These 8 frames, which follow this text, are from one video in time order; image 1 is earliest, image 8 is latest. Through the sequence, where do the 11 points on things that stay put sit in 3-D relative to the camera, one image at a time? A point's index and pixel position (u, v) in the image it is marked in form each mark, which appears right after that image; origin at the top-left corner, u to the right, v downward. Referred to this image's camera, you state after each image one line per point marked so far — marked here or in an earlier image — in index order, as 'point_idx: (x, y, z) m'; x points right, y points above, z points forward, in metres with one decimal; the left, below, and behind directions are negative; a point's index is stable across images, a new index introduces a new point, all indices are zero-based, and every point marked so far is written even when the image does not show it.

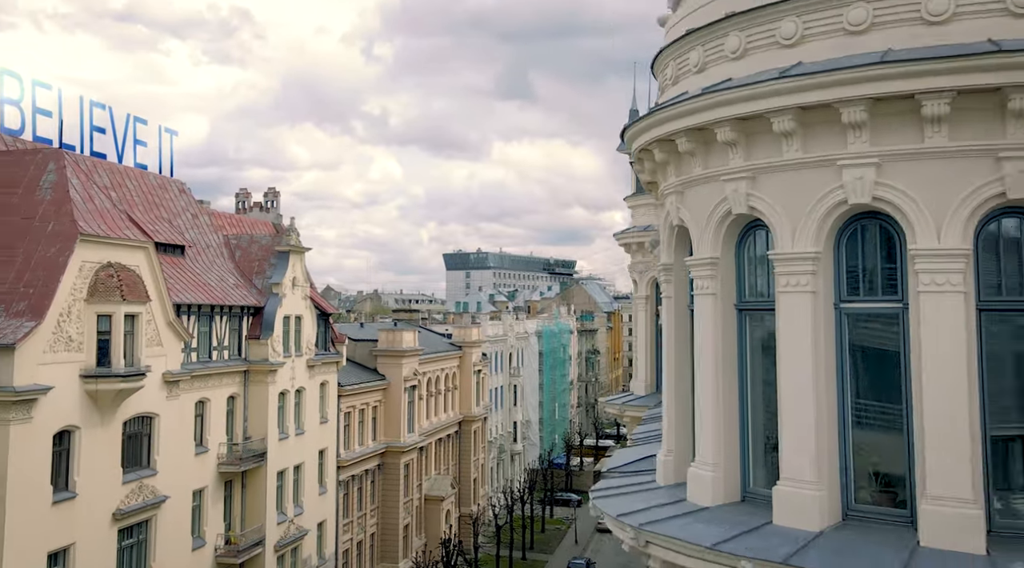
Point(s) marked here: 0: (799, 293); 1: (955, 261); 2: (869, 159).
0: (+3.0, -0.1, +9.3) m
1: (+4.1, +0.2, +8.5) m
2: (+3.5, +1.2, +8.8) m
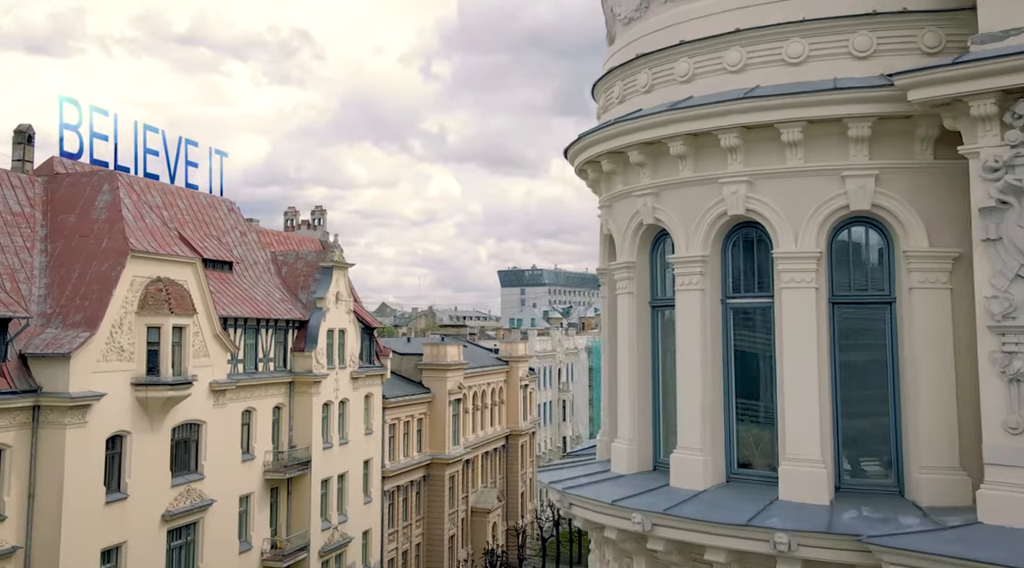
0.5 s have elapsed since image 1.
0: (+2.2, -0.1, +11.1) m
1: (+3.3, +0.2, +10.3) m
2: (+2.7, +1.2, +10.6) m
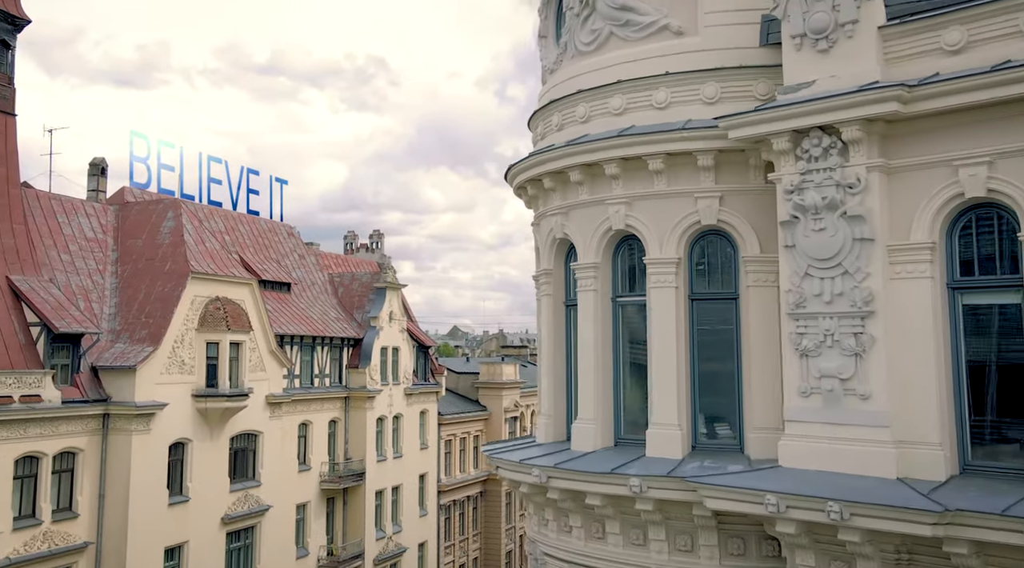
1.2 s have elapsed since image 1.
0: (+1.1, -0.1, +13.8) m
1: (+2.2, +0.2, +12.9) m
2: (+1.6, +1.2, +13.3) m
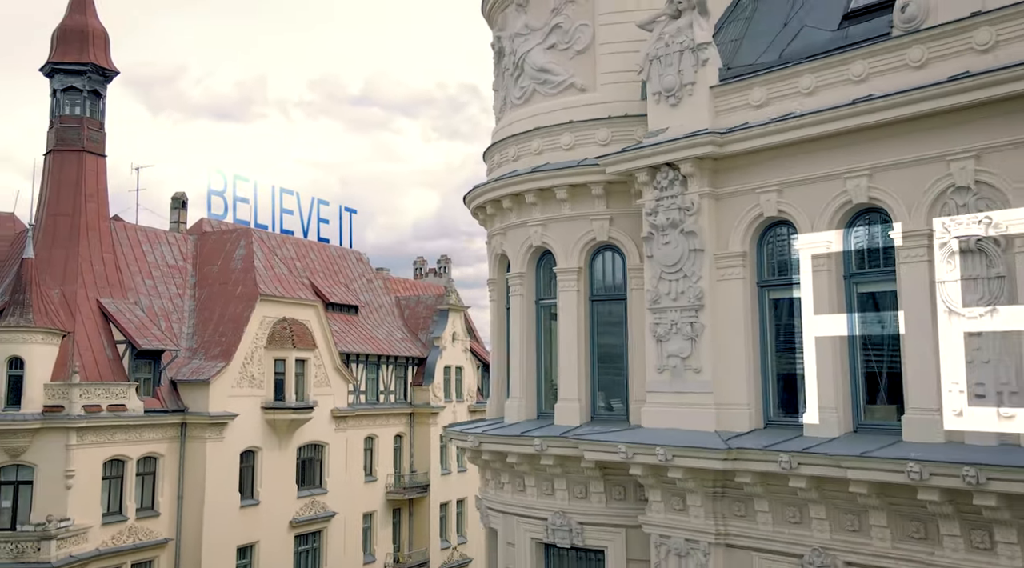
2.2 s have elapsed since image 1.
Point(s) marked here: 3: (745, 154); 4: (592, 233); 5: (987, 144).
0: (+0.1, -0.2, +17.4) m
1: (+1.0, +0.2, +16.4) m
2: (+0.5, +1.1, +16.9) m
3: (+3.5, +1.9, +13.8) m
4: (+1.4, +0.9, +16.2) m
5: (+5.7, +1.6, +11.3) m
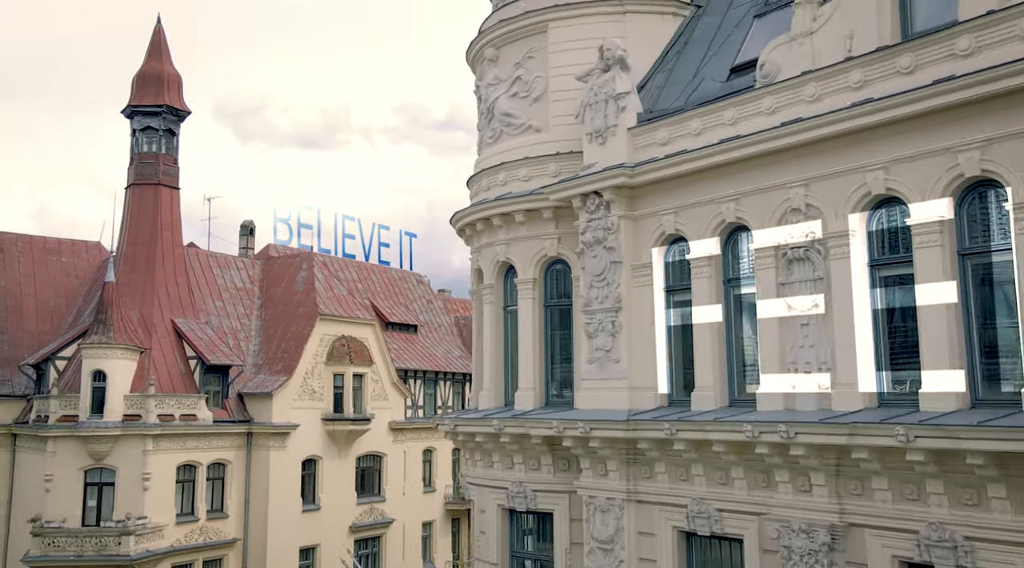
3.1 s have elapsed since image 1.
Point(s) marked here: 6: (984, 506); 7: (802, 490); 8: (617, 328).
0: (-0.5, -0.4, +20.9) m
1: (+0.4, 0.0, +19.8) m
2: (-0.1, +0.9, +20.3) m
3: (+2.5, +1.8, +17.0) m
4: (+0.7, +0.7, +19.6) m
5: (+4.6, +1.6, +14.3) m
6: (+5.9, -2.7, +11.7) m
7: (+4.2, -3.0, +13.8) m
8: (+1.9, -0.8, +17.4) m
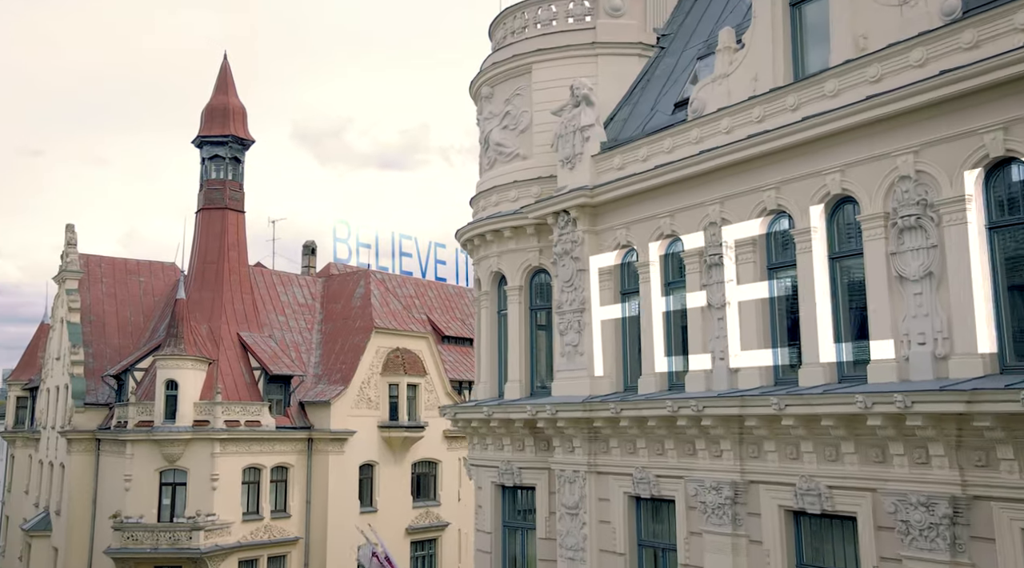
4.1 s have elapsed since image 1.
0: (-0.7, -0.6, +24.1) m
1: (+0.1, -0.2, +23.0) m
2: (-0.4, +0.7, +23.5) m
3: (+2.0, +1.7, +20.1) m
4: (+0.4, +0.6, +22.8) m
5: (+3.9, +1.6, +17.2) m
6: (+5.0, -2.7, +14.4) m
7: (+3.6, -3.0, +16.6) m
8: (+1.5, -0.9, +20.5) m
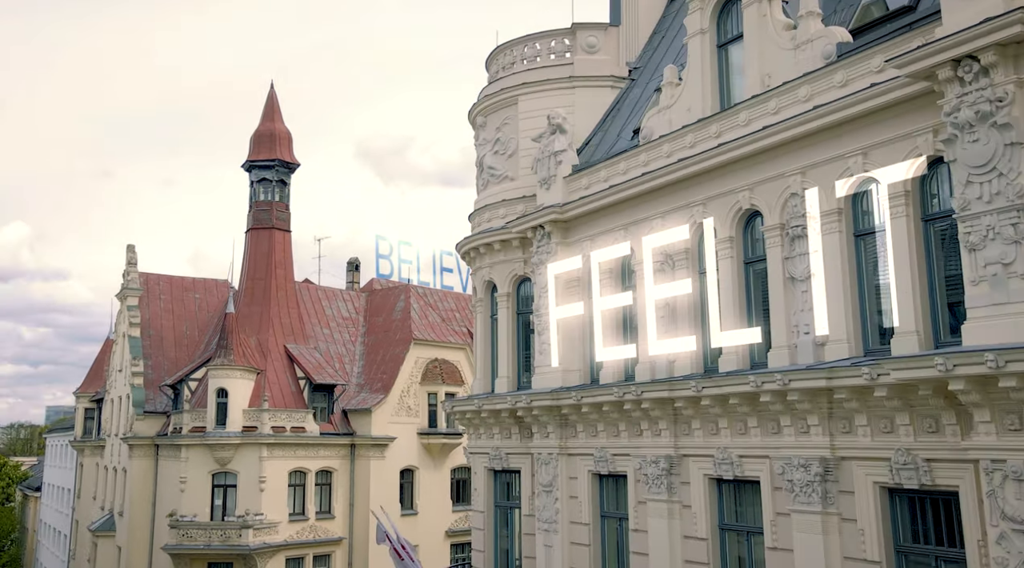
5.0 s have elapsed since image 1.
0: (-0.9, -0.8, +27.1) m
1: (-0.2, -0.4, +25.9) m
2: (-0.6, +0.5, +26.5) m
3: (+1.6, +1.6, +23.0) m
4: (+0.1, +0.4, +25.7) m
5: (+3.2, +1.6, +20.0) m
6: (+4.2, -2.7, +17.1) m
7: (+2.9, -3.1, +19.3) m
8: (+1.1, -1.1, +23.4) m
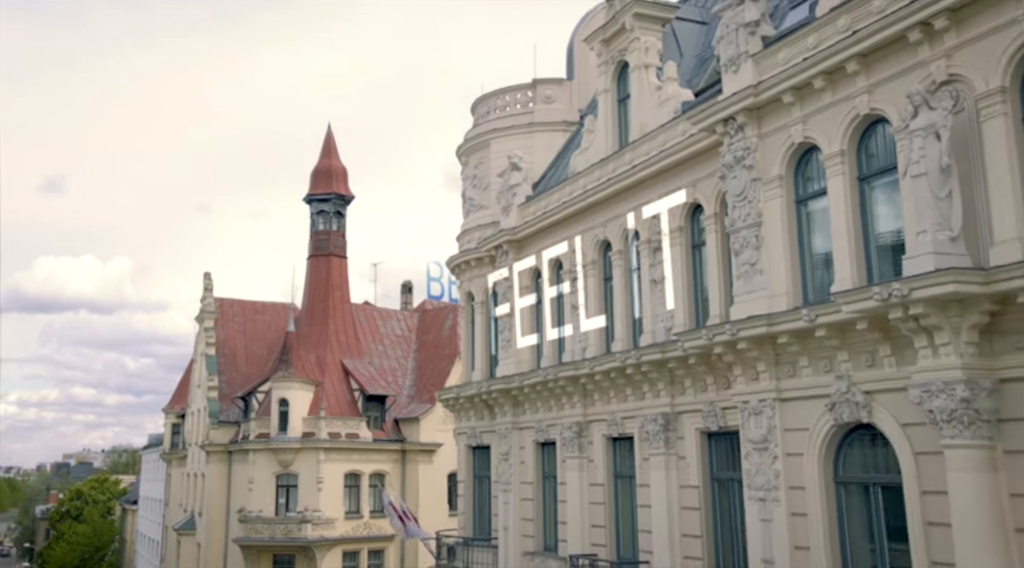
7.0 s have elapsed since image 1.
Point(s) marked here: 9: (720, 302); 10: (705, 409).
0: (-1.6, -1.2, +32.8) m
1: (-1.0, -0.7, +31.6) m
2: (-1.4, +0.2, +32.3) m
3: (+0.4, +1.3, +28.5) m
4: (-0.7, 0.0, +31.4) m
5: (+1.9, +1.4, +25.5) m
6: (+2.7, -2.7, +22.4) m
7: (+1.6, -3.2, +24.7) m
8: (+0.1, -1.3, +28.9) m
9: (+4.3, -0.4, +19.4) m
10: (+3.9, -2.5, +19.2) m
